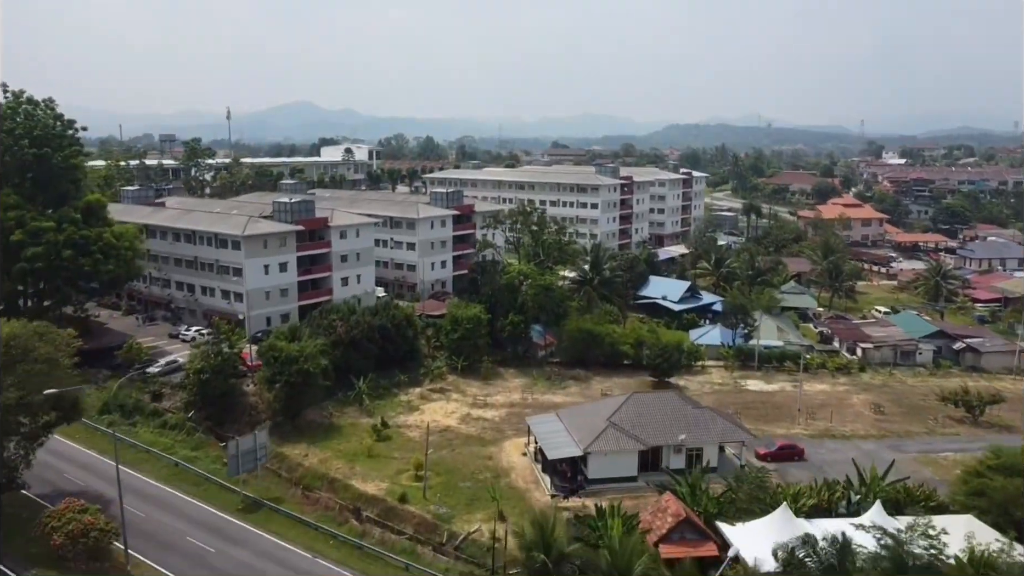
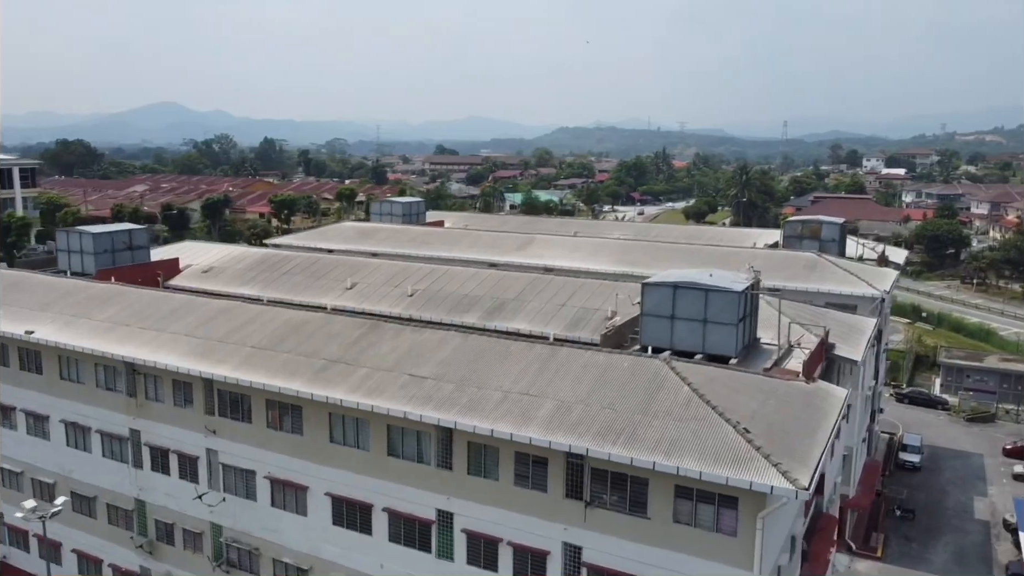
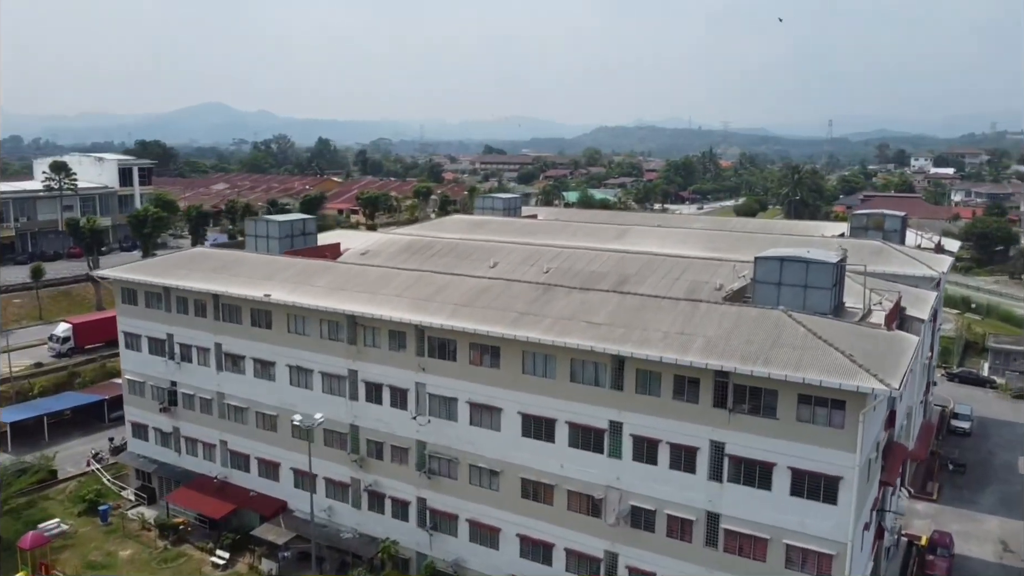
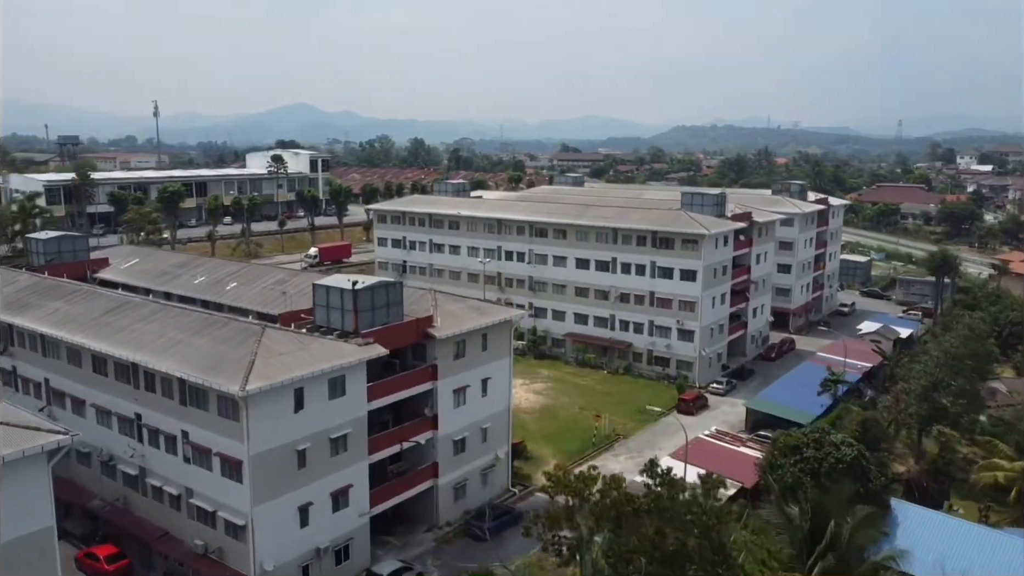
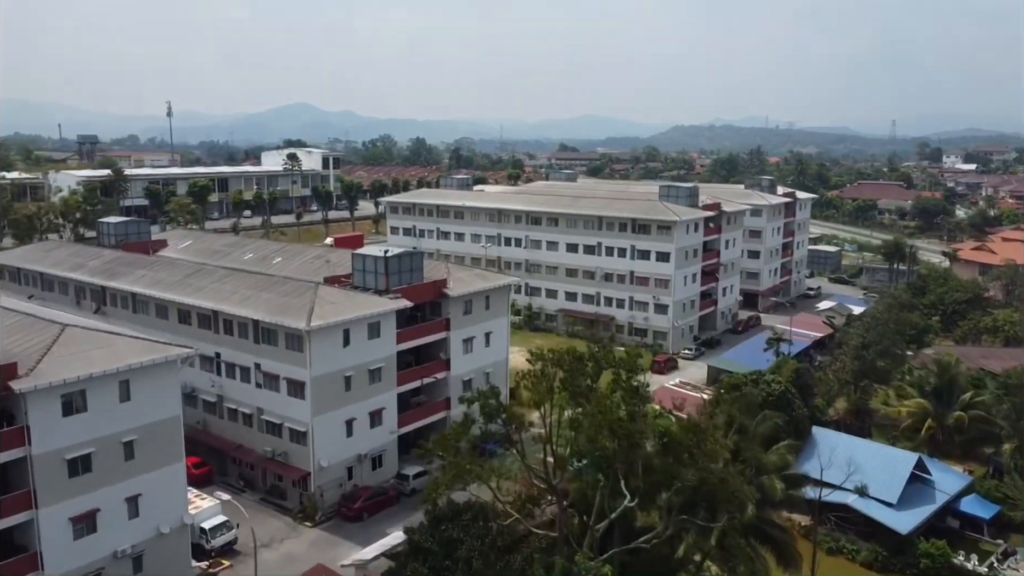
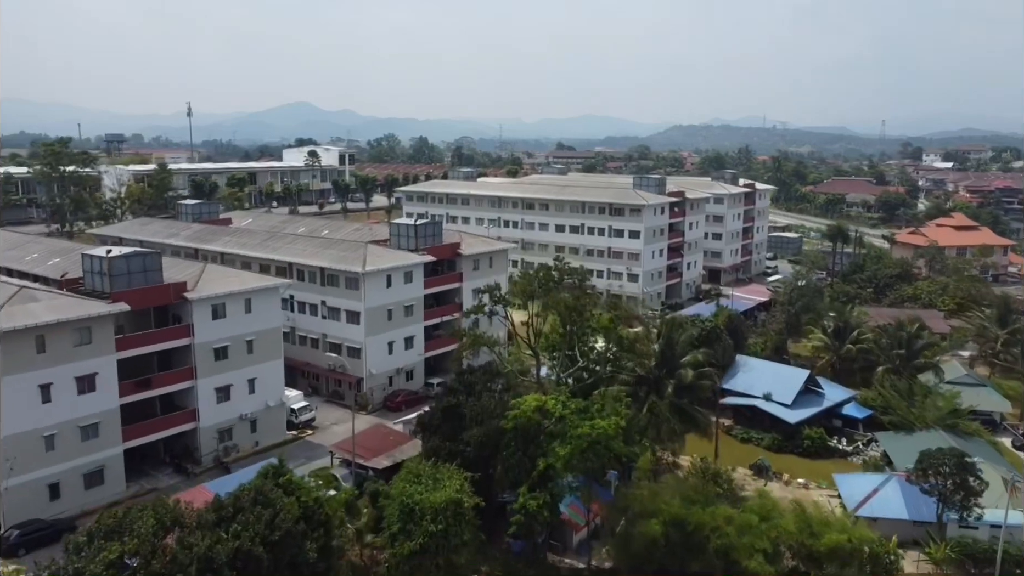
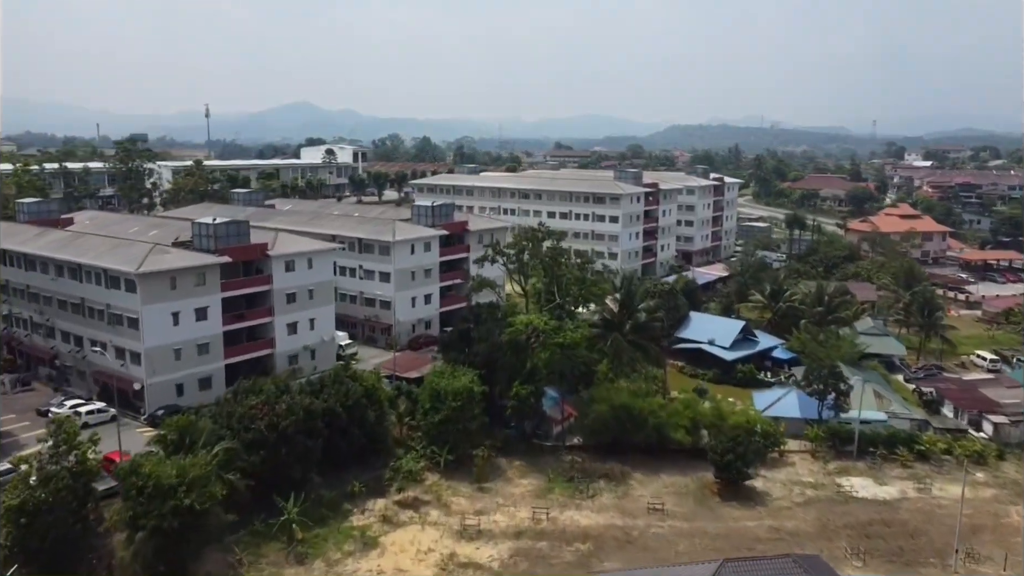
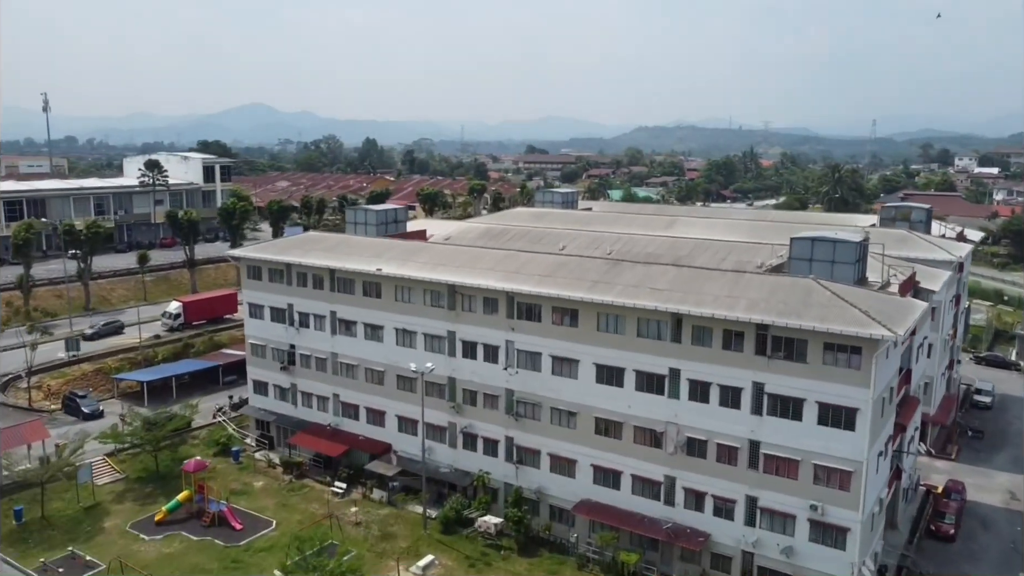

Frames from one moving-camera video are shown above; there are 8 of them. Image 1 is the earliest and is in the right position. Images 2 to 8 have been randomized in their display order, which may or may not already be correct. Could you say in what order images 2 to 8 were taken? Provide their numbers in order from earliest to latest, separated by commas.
7, 6, 5, 4, 8, 3, 2
